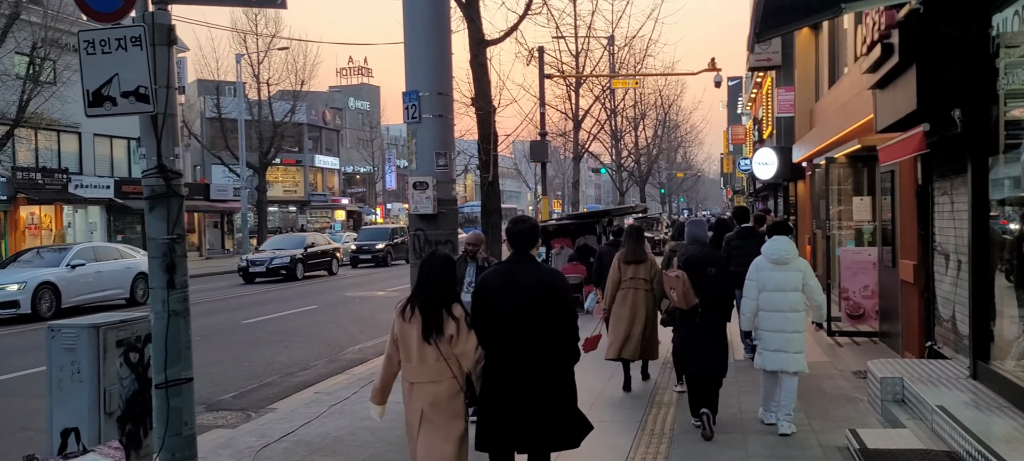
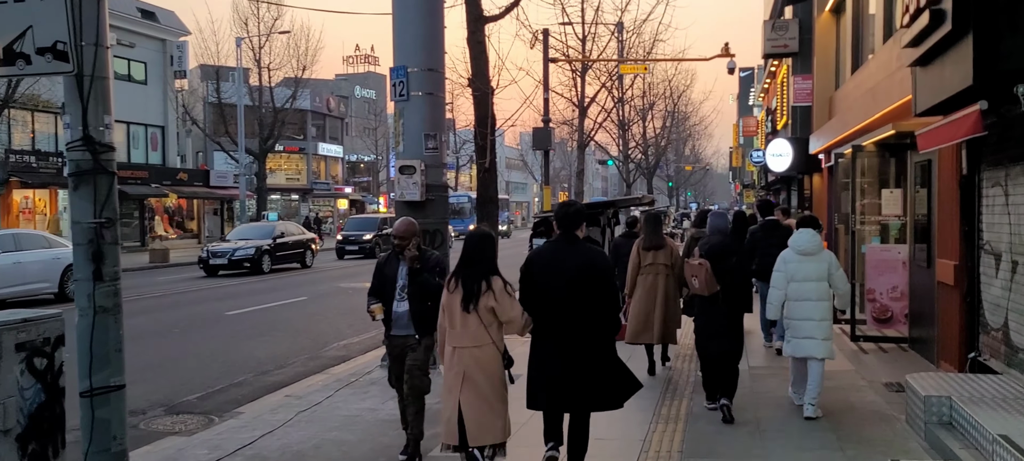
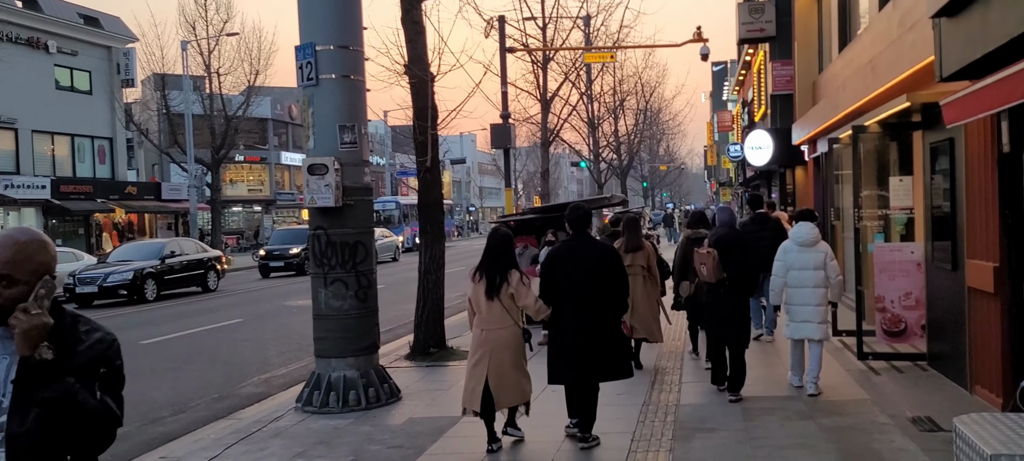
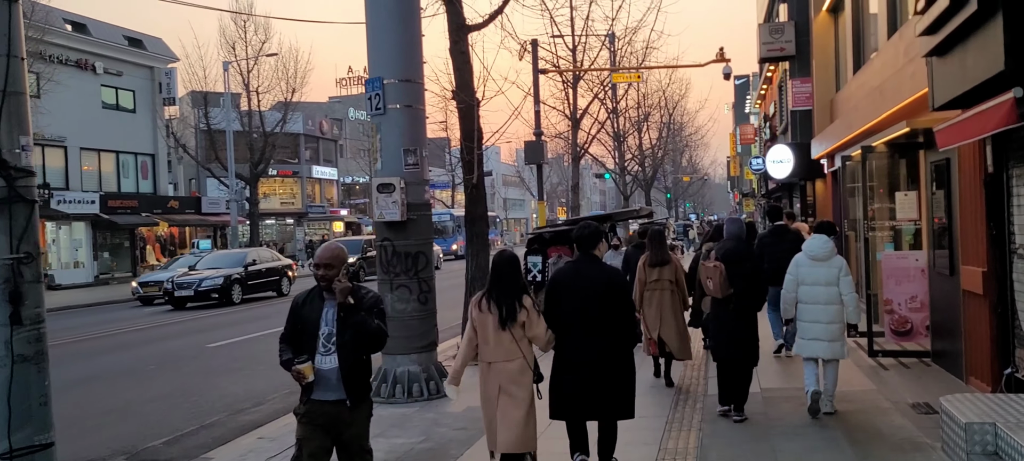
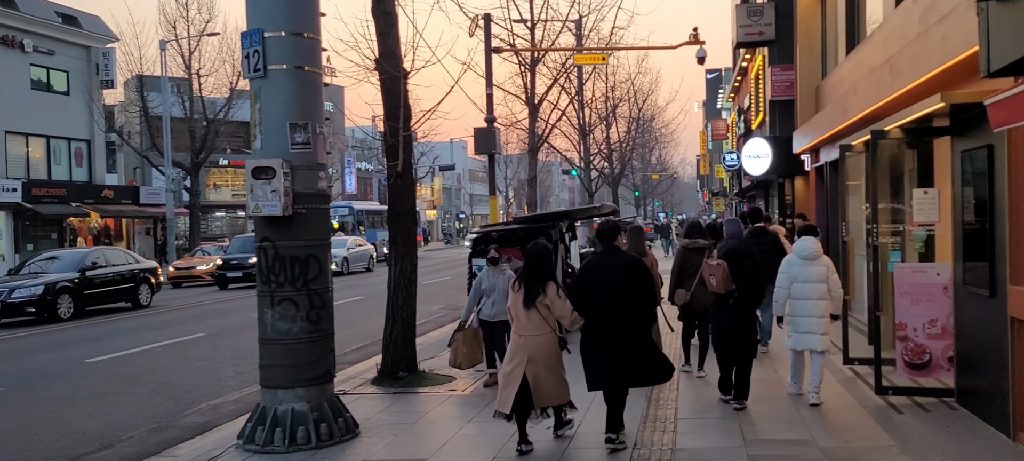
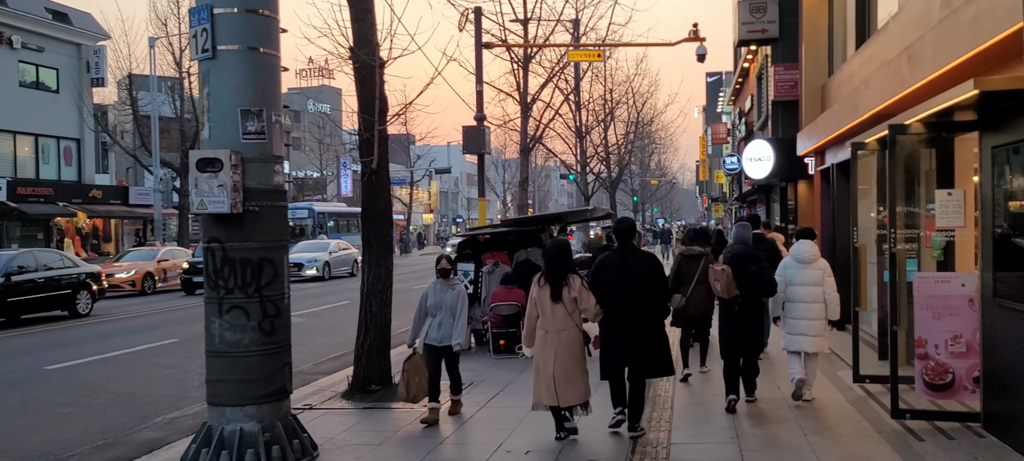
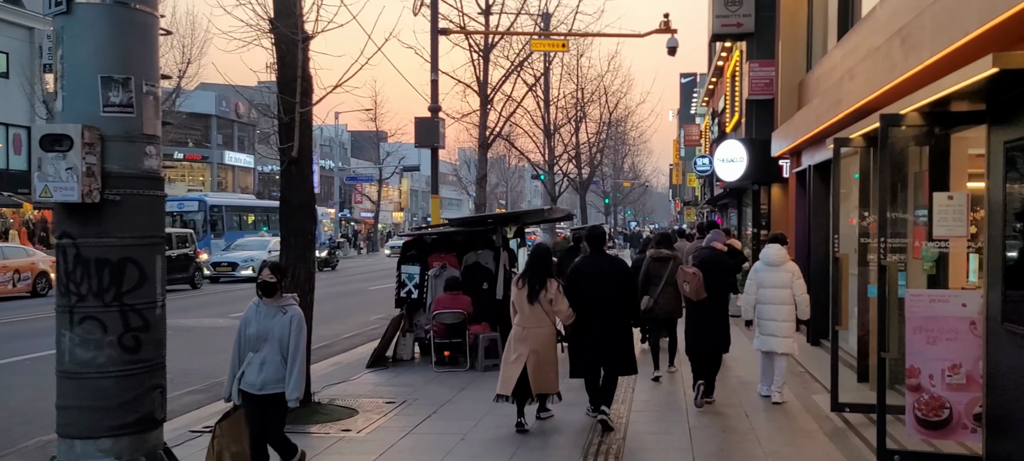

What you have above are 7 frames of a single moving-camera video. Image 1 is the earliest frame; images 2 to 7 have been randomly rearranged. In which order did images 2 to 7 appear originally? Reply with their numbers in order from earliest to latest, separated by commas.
2, 4, 3, 5, 6, 7
